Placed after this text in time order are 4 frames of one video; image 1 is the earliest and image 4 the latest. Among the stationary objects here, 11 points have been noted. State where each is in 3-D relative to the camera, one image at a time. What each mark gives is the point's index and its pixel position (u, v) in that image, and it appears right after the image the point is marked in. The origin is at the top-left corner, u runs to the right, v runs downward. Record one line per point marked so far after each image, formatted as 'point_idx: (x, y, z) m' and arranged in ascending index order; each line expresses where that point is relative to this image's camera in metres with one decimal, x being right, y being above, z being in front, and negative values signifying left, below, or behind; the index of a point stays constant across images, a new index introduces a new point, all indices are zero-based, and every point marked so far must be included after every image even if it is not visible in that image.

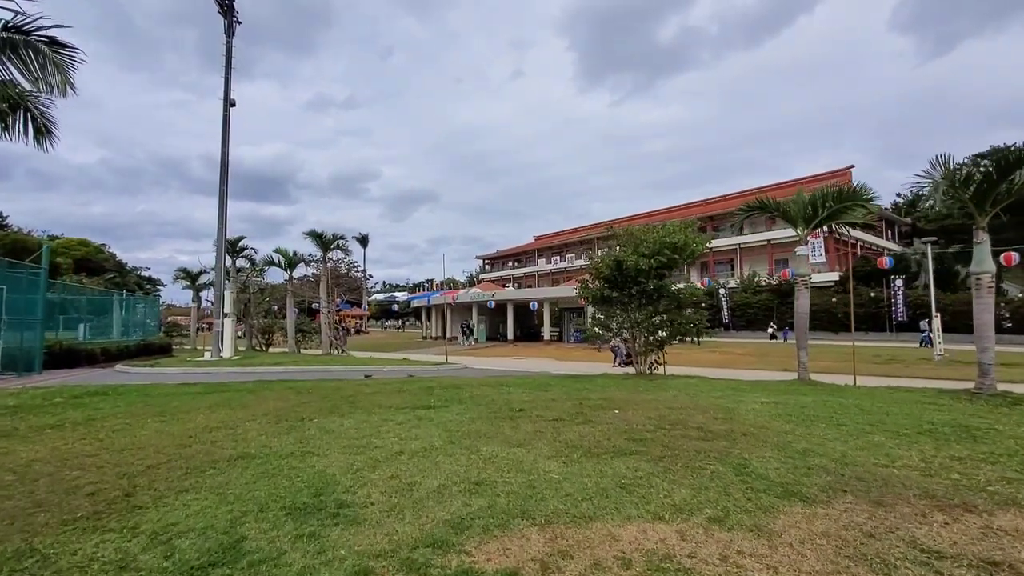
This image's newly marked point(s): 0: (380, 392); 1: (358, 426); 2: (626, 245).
0: (-3.0, -2.4, +11.3) m
1: (-2.5, -2.2, +7.9) m
2: (+3.3, +1.2, +14.1) m
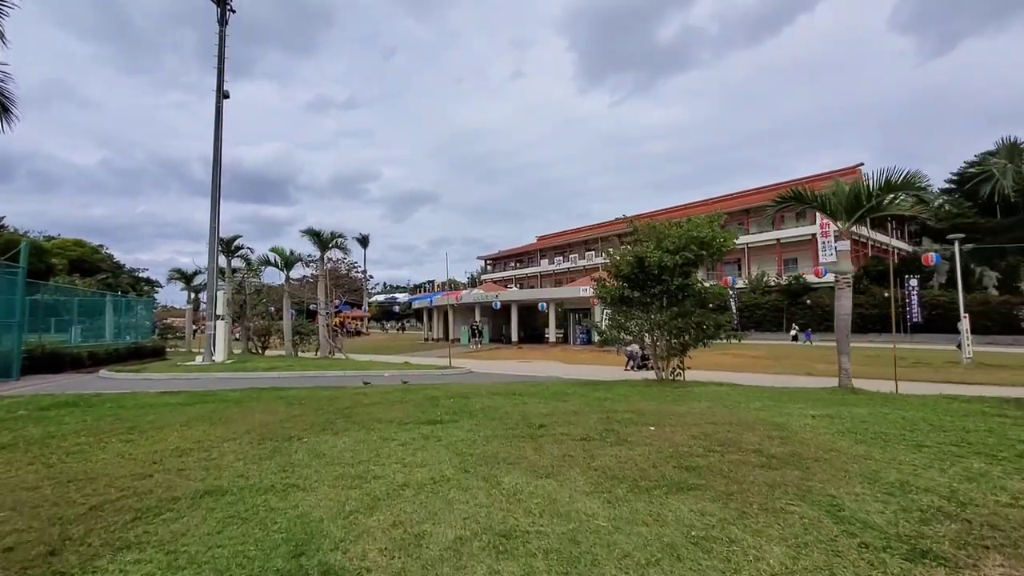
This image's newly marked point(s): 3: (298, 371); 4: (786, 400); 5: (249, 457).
0: (-2.7, -2.3, +10.1) m
1: (-2.2, -2.2, +6.8) m
2: (+3.6, +1.2, +12.9) m
3: (-8.2, -3.2, +19.1) m
4: (+5.7, -2.3, +10.3) m
5: (-3.4, -2.2, +6.4) m
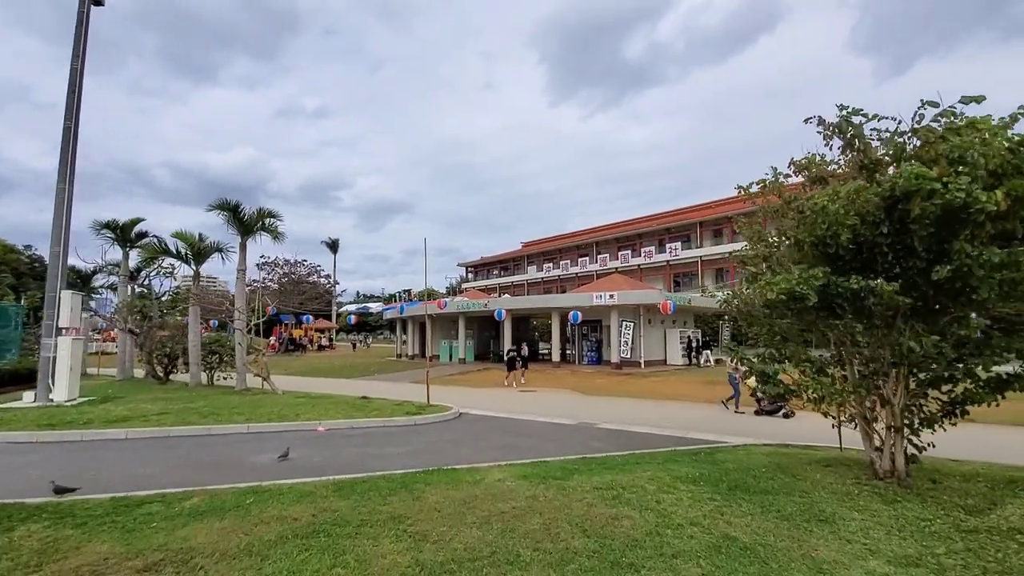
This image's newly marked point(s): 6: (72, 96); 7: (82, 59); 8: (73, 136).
0: (-1.8, -2.1, +2.5) m
1: (-1.1, -1.8, -0.8) m
2: (+4.3, +1.4, +5.7) m
3: (-7.8, -3.1, +11.2) m
4: (+6.5, -2.1, +3.0) m
5: (-2.4, -1.8, -1.2) m
6: (-13.2, +5.7, +14.9) m
7: (-13.2, +7.0, +15.1) m
8: (-12.9, +4.5, +14.5) m
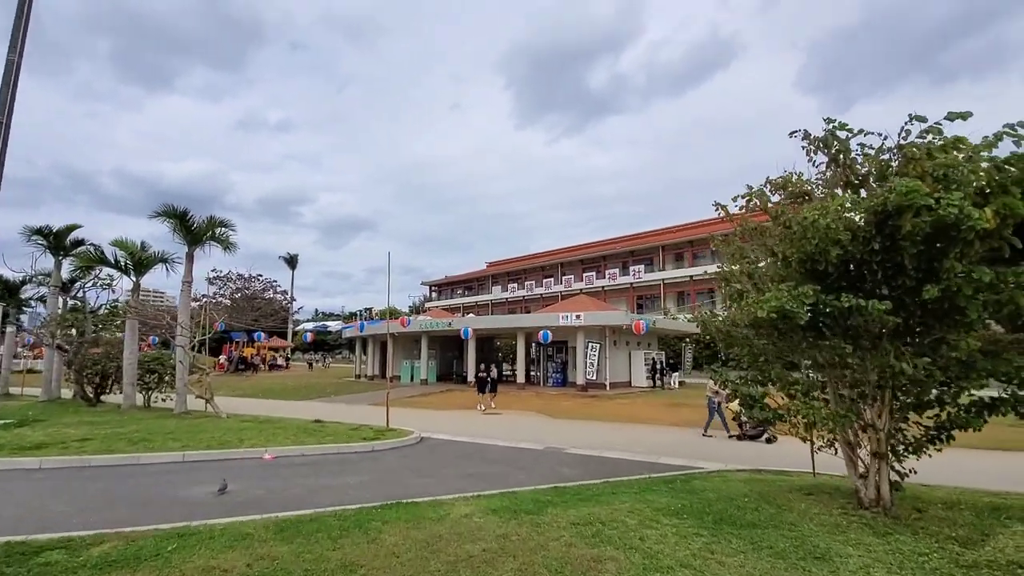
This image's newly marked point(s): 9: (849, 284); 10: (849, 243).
0: (-1.9, -2.0, +1.8) m
1: (-1.0, -1.7, -1.5) m
2: (+4.0, +1.2, +5.5) m
3: (-8.5, -3.3, +10.0) m
4: (+6.4, -2.2, +2.9) m
5: (-2.2, -1.6, -2.0) m
6: (-14.0, +5.4, +13.6) m
7: (-14.0, +6.7, +13.9) m
8: (-13.8, +4.2, +13.2) m
9: (+3.8, 0.0, +5.7) m
10: (+3.6, +0.5, +5.3) m
